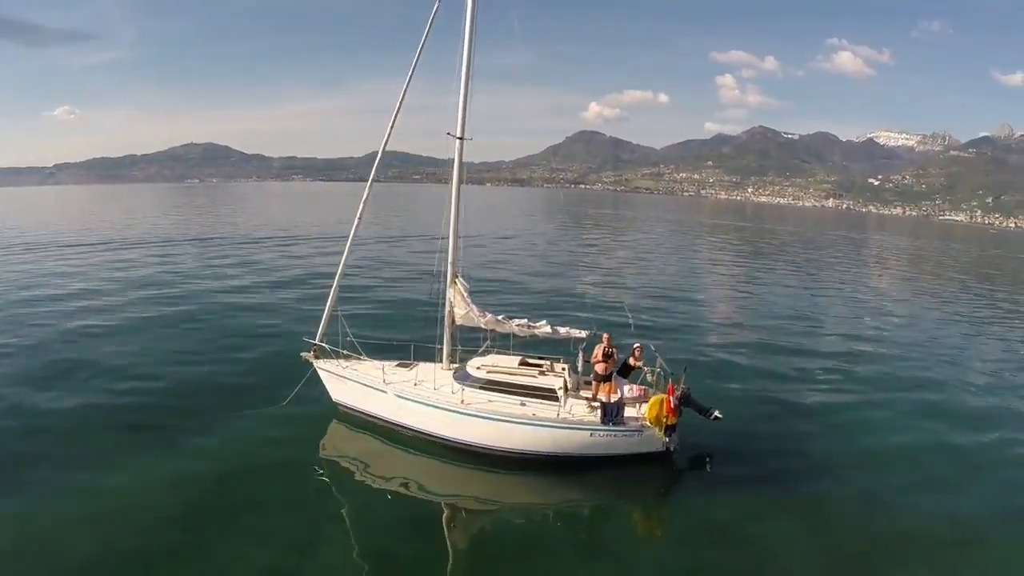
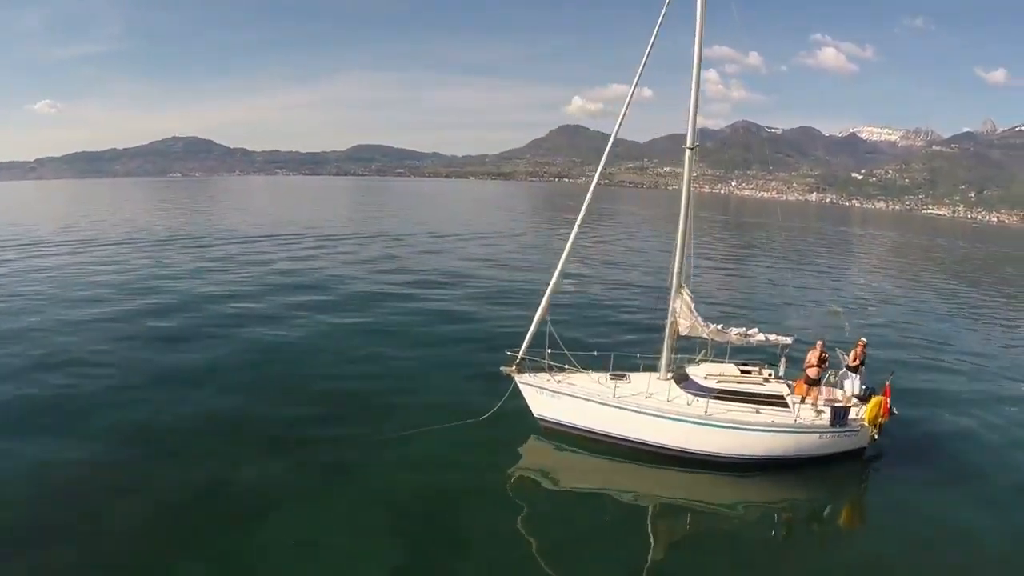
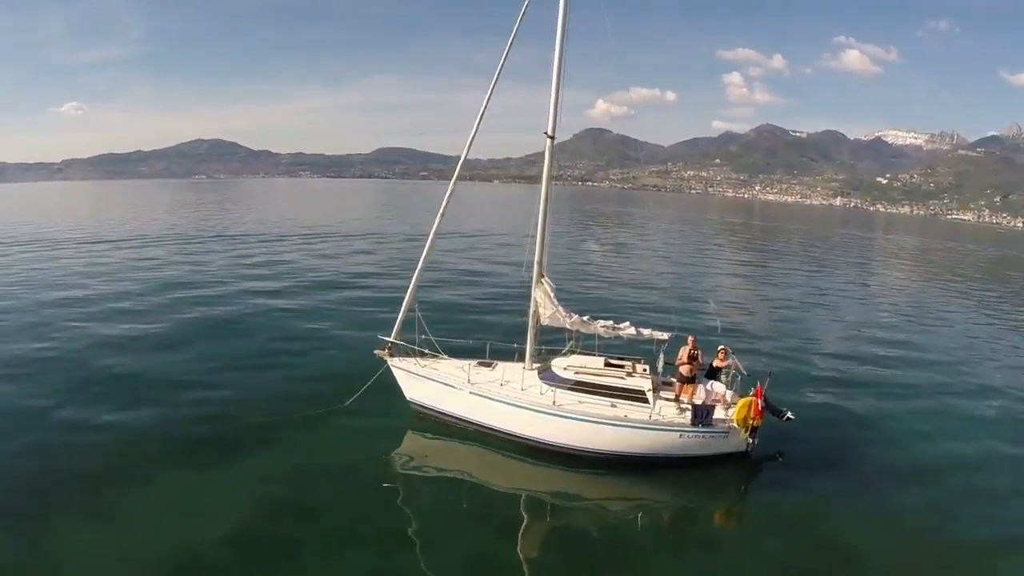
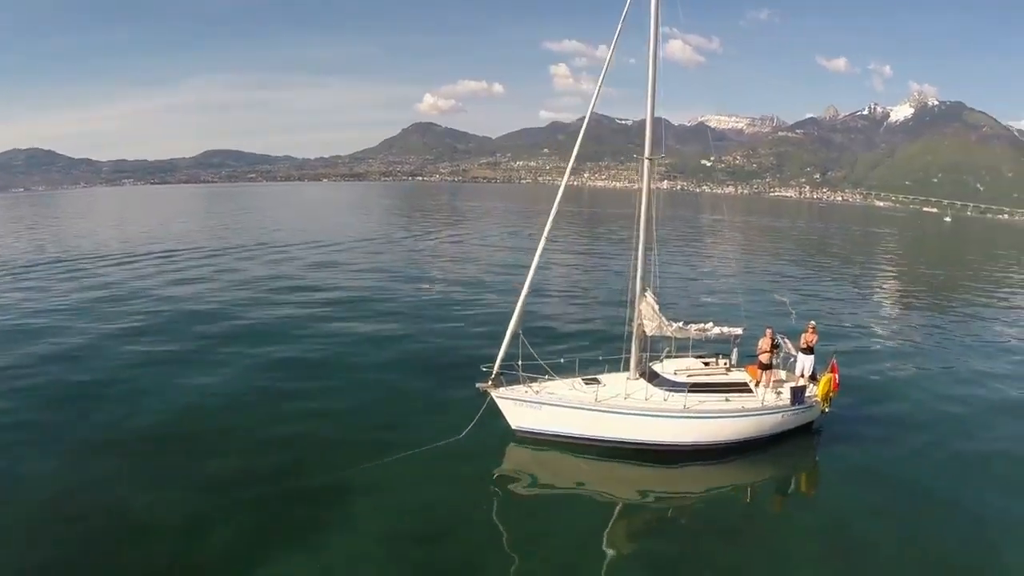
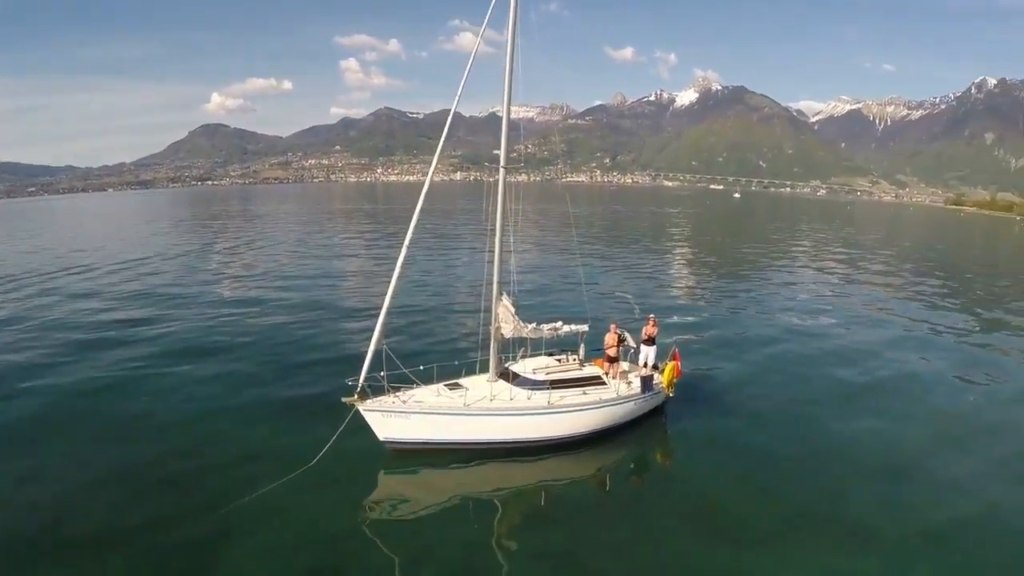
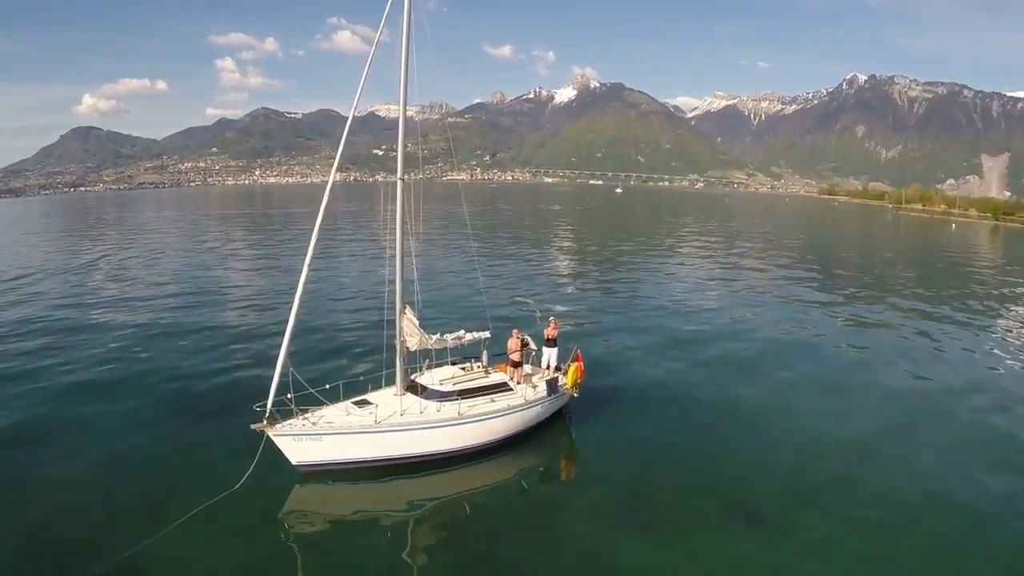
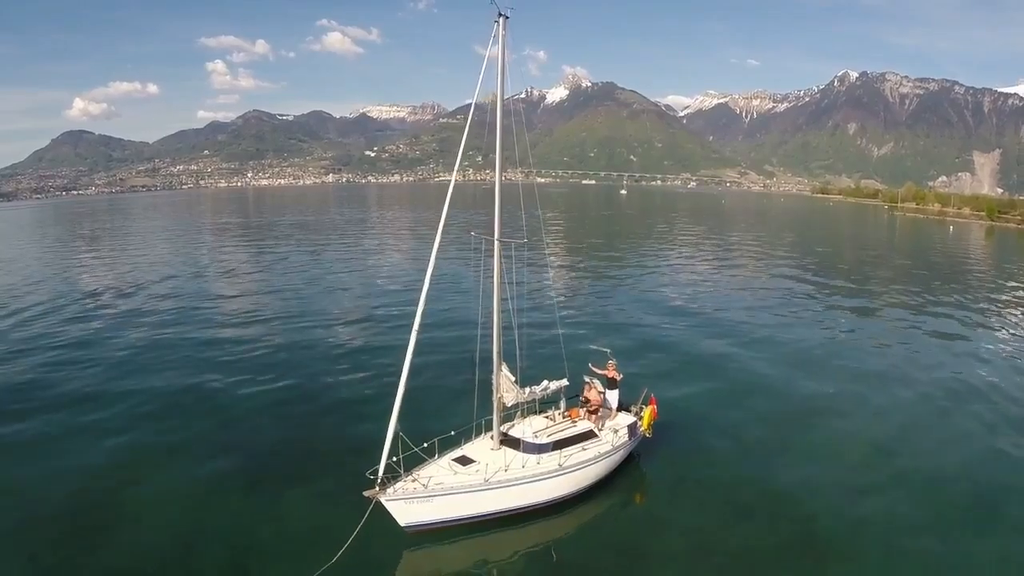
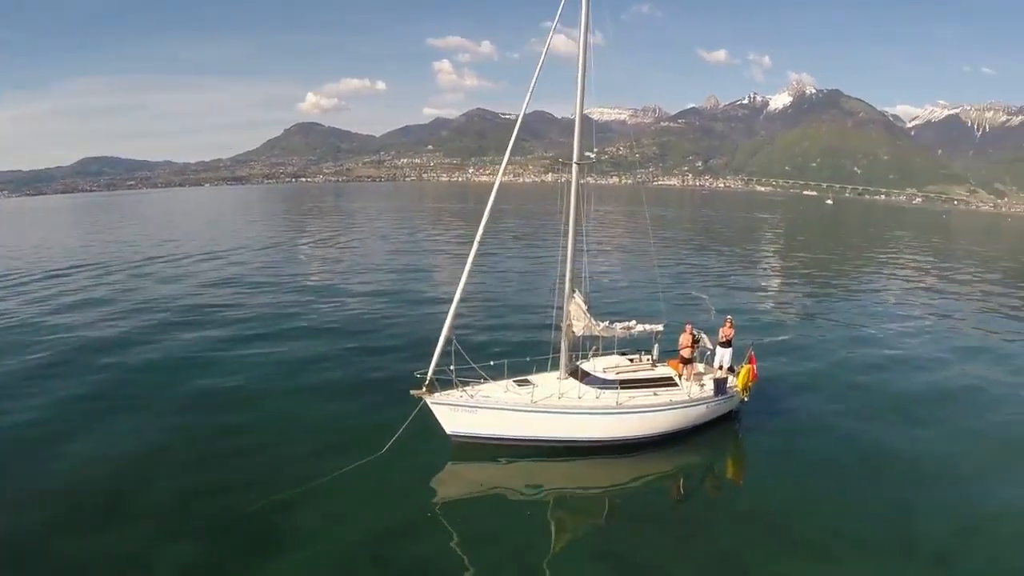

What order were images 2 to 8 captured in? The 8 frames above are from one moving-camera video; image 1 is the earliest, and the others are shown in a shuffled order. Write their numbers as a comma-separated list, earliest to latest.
3, 2, 4, 8, 5, 6, 7
